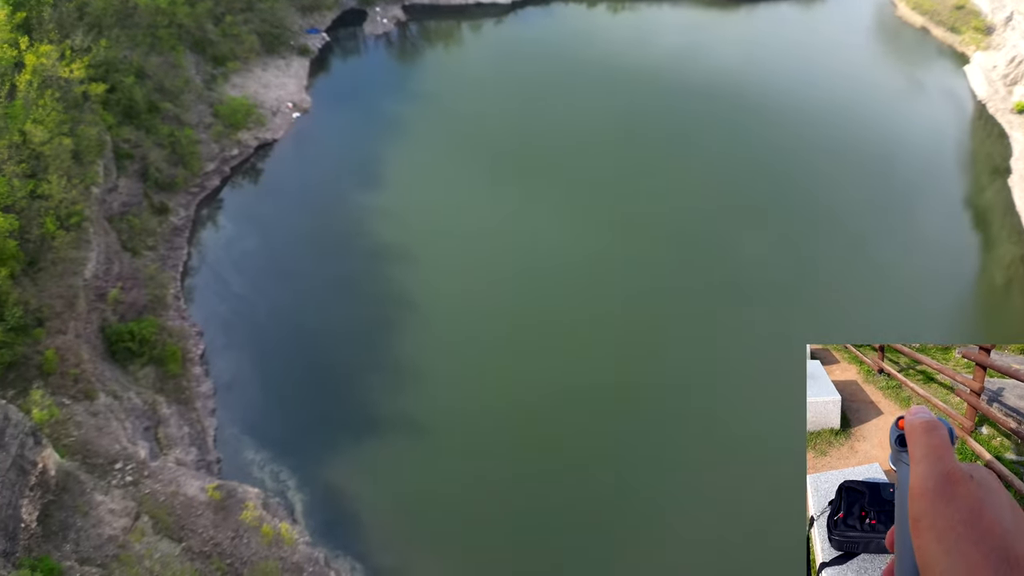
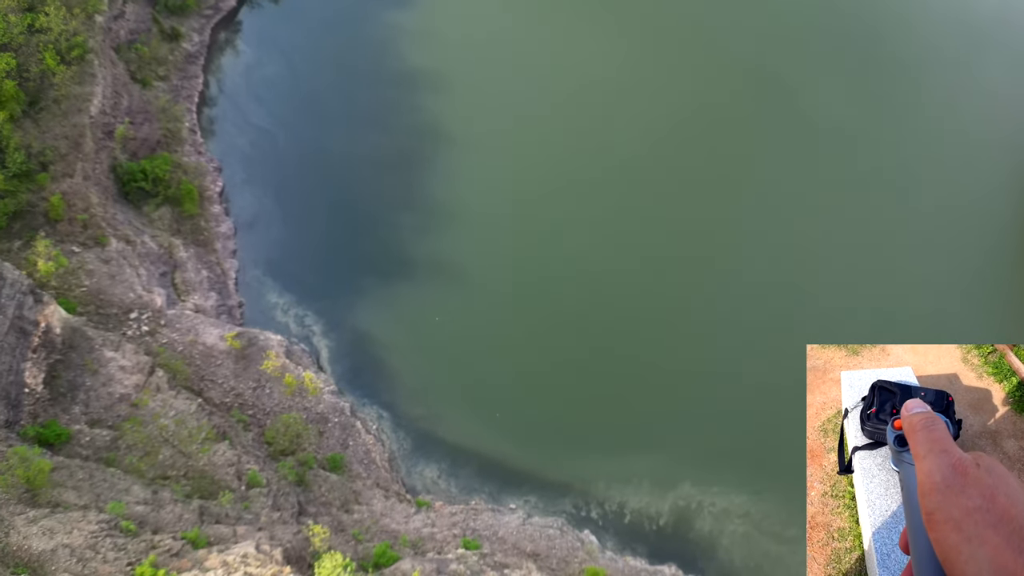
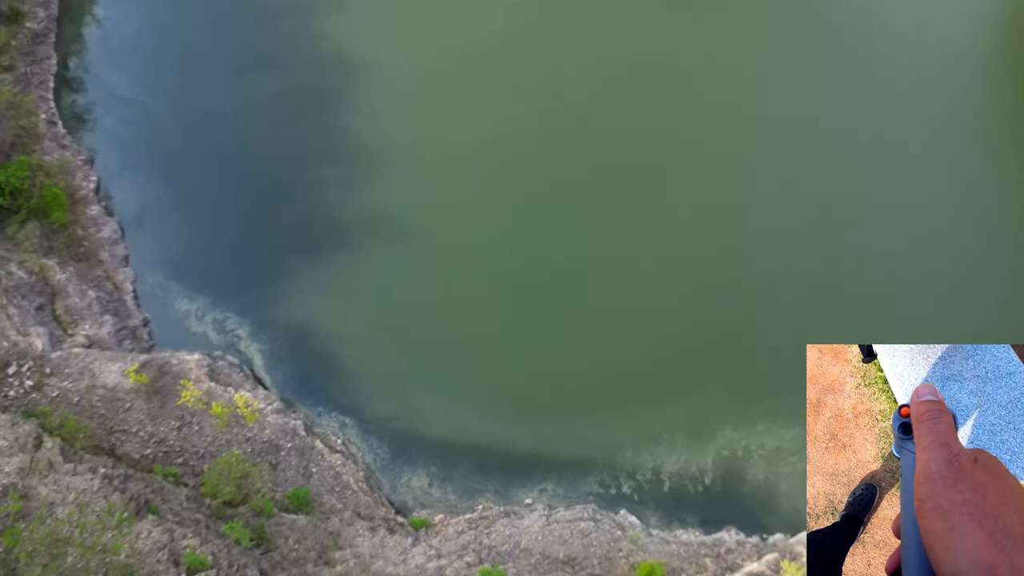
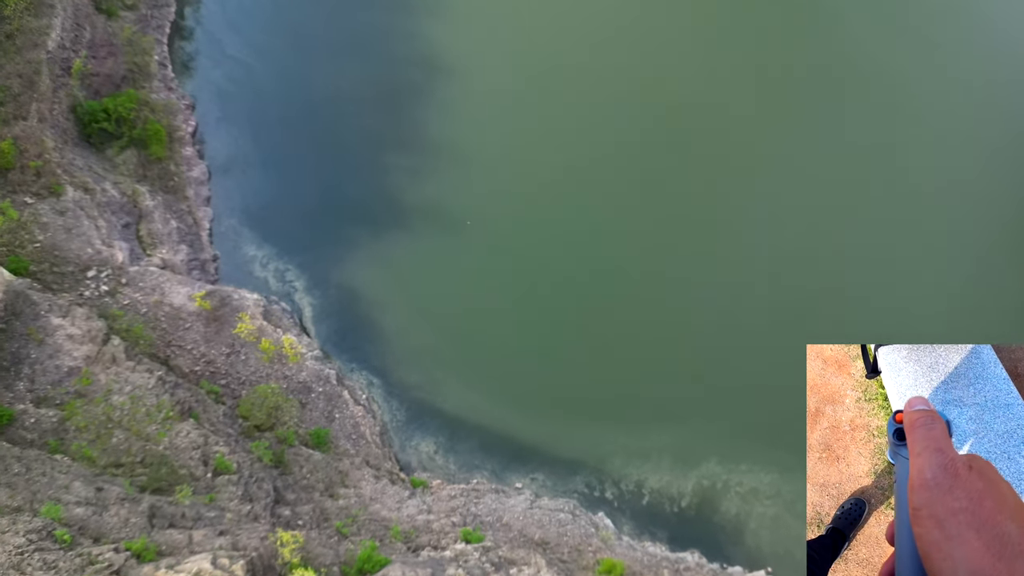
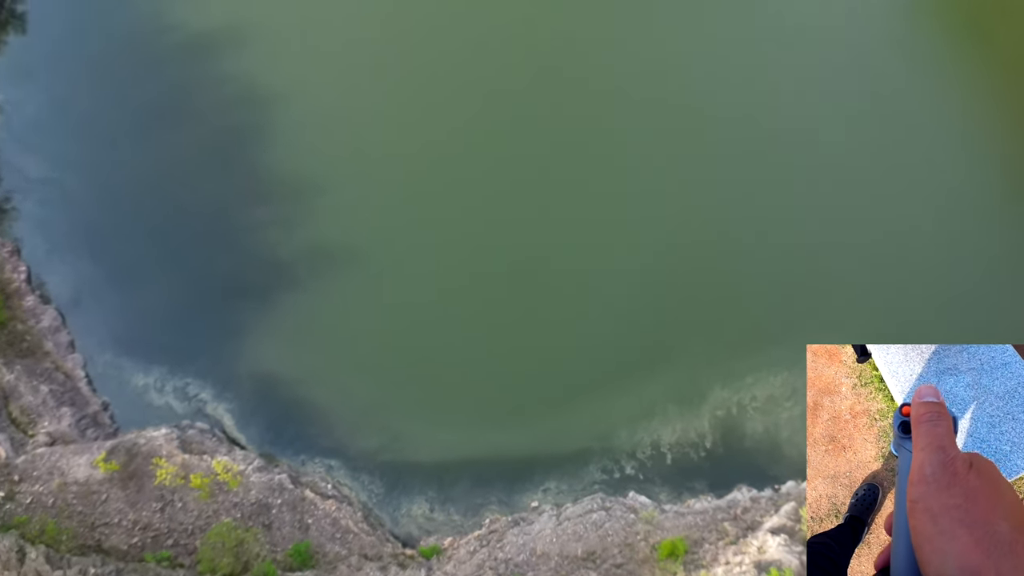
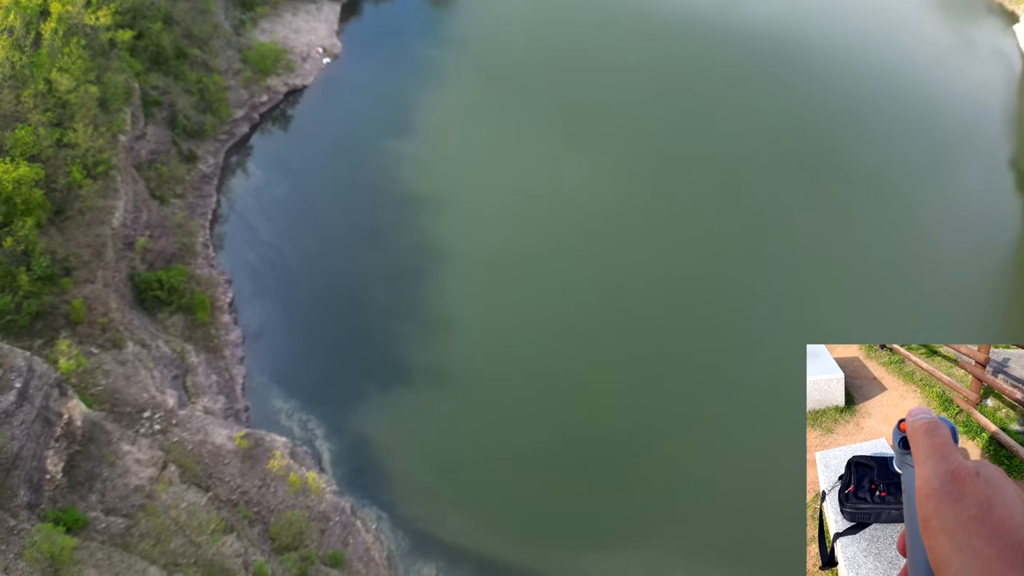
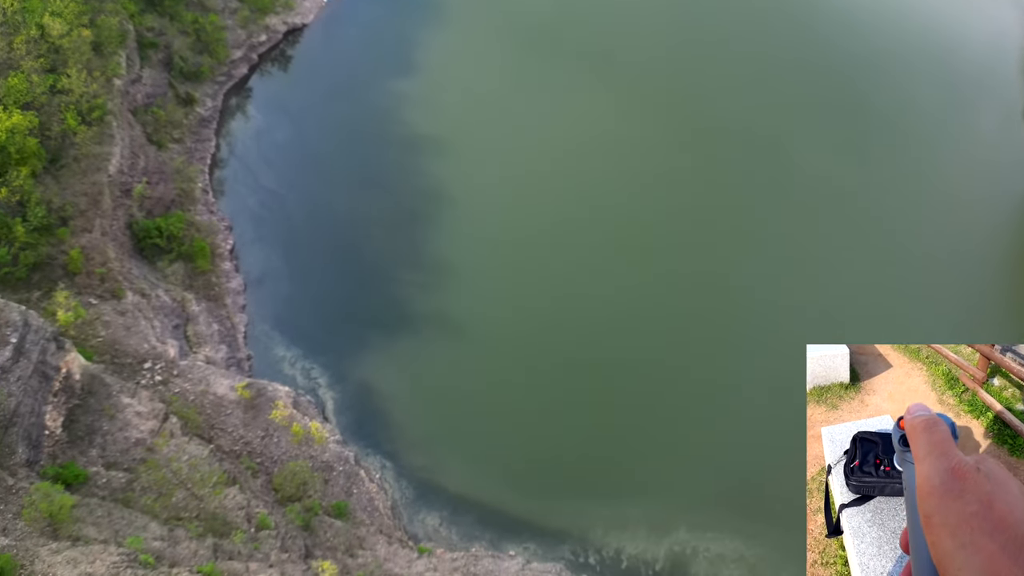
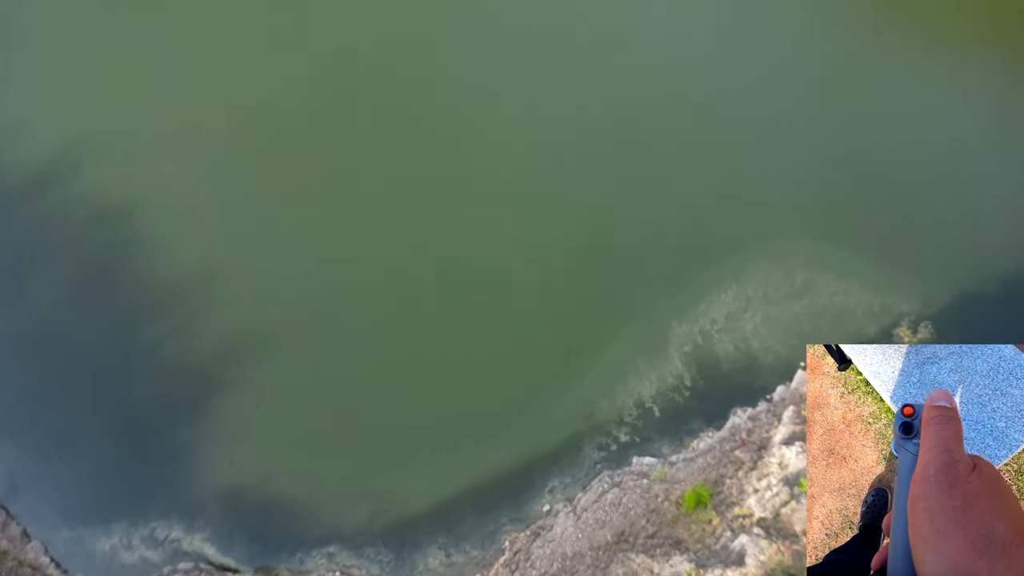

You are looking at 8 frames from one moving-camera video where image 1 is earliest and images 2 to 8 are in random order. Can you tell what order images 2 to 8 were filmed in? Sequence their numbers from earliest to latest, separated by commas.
6, 7, 2, 4, 3, 5, 8
